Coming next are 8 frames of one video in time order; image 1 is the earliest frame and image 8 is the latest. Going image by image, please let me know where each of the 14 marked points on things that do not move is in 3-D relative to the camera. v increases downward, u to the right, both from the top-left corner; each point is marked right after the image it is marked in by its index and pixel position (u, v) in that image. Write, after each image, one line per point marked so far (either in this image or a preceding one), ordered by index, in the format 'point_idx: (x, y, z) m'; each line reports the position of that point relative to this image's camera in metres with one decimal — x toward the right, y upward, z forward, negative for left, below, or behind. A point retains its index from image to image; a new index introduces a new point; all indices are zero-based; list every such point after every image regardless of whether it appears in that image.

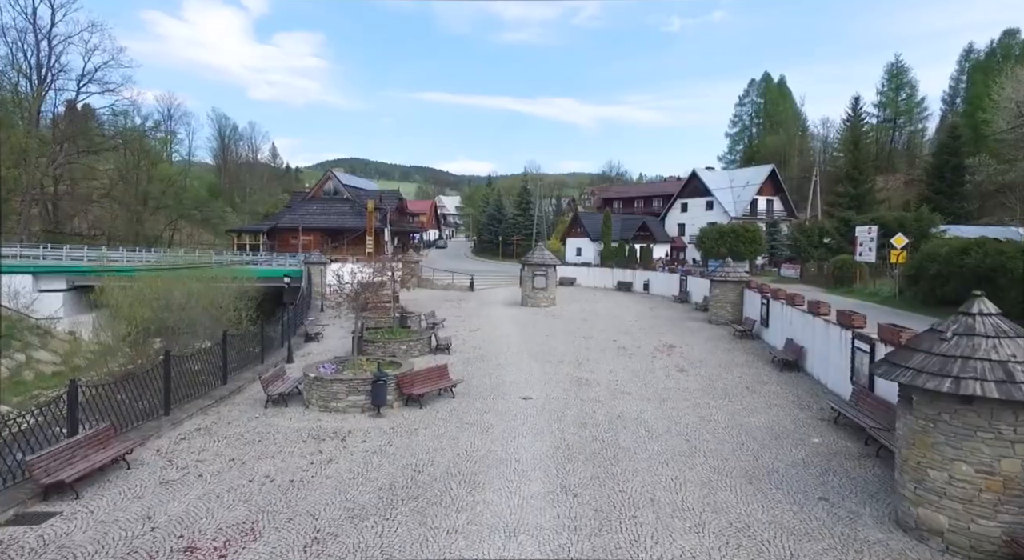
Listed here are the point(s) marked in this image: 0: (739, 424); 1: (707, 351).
0: (+3.6, -2.3, +8.2) m
1: (+5.3, -1.9, +14.1) m
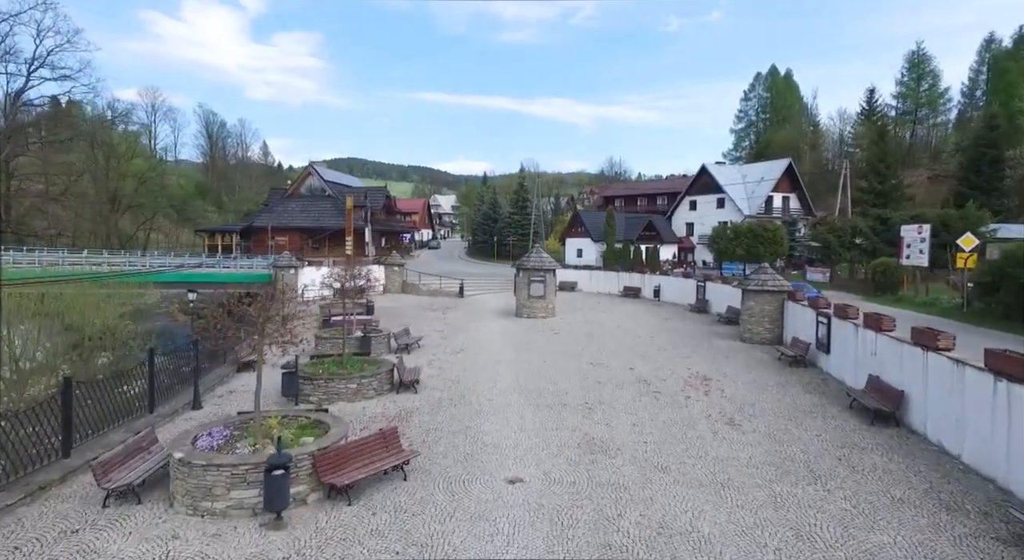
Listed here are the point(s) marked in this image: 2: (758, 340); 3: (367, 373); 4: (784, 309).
0: (+3.4, -2.6, +4.9) m
1: (+5.0, -2.2, +10.9) m
2: (+7.3, -1.8, +15.4) m
3: (-2.8, -1.8, +10.1) m
4: (+7.9, -0.8, +15.2) m
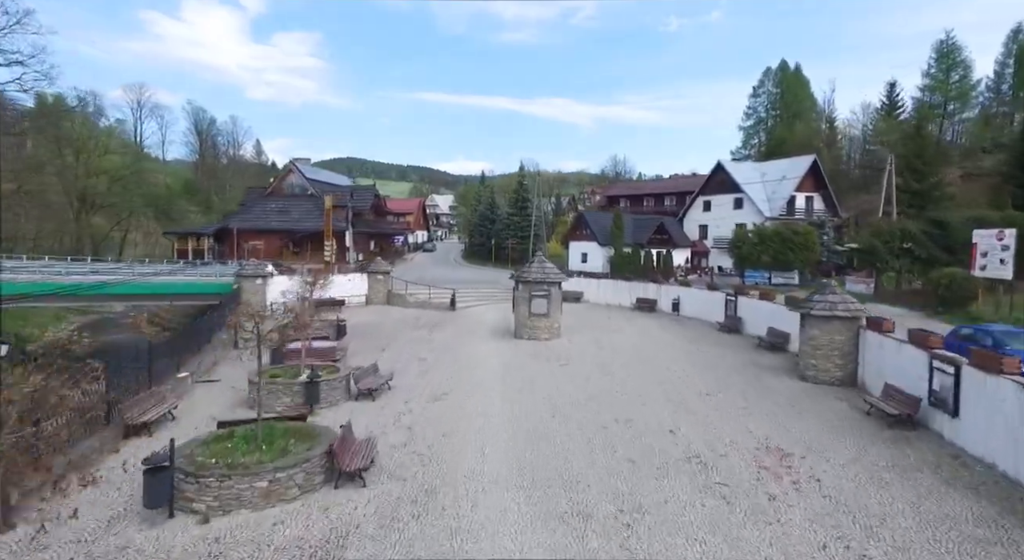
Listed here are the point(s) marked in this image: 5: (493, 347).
0: (+3.3, -3.1, +1.5) m
1: (+5.0, -2.7, +7.4) m
2: (+7.2, -2.3, +12.0) m
3: (-2.9, -2.3, +6.6) m
4: (+7.9, -1.3, +11.8) m
5: (-0.6, -2.3, +17.4) m
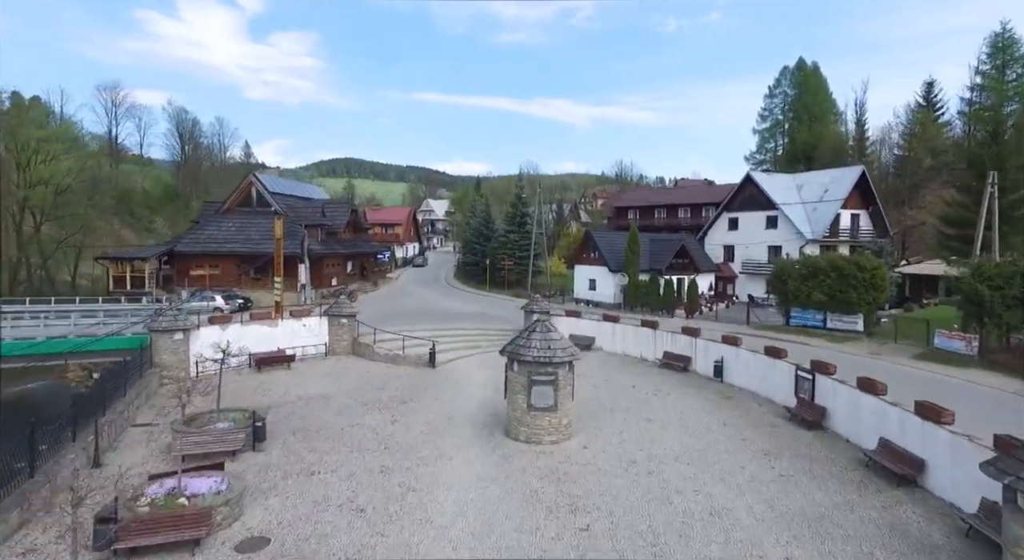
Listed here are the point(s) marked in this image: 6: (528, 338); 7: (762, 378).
0: (+3.1, -5.0, -4.1) m
1: (+4.8, -4.7, +1.9) m
2: (+7.0, -4.2, +6.5) m
3: (-3.1, -4.3, +1.1) m
4: (+7.7, -3.3, +6.3) m
5: (-0.8, -4.2, +11.9) m
6: (+0.4, -1.5, +13.5) m
7: (+8.0, -3.1, +16.5) m
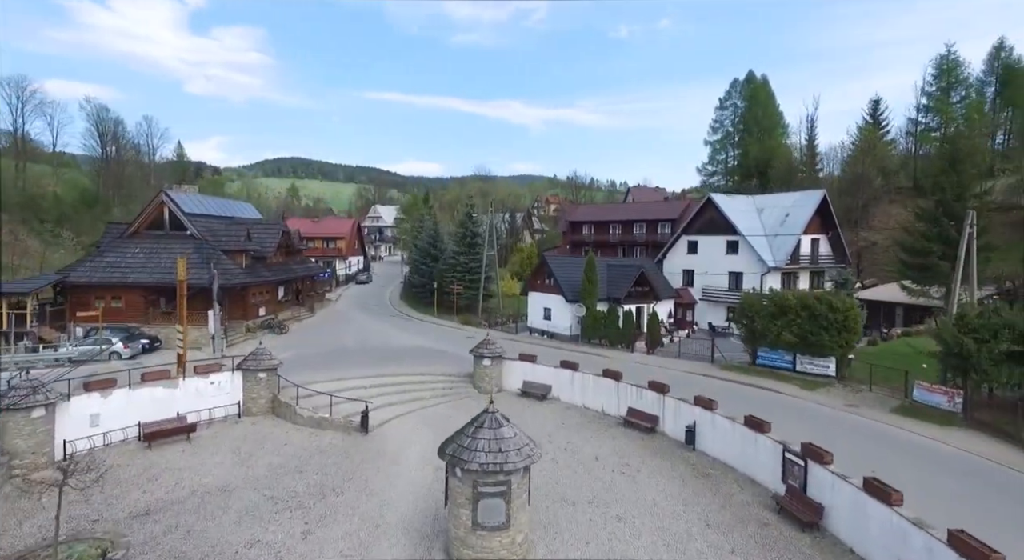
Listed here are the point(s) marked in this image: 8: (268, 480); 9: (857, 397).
0: (+3.5, -6.7, -6.4) m
1: (+4.6, -6.3, -0.4) m
2: (+6.4, -5.9, +4.4) m
3: (-3.2, -6.0, -1.9) m
4: (+7.1, -5.0, +4.2) m
5: (-1.9, -6.0, +9.1) m
6: (-0.8, -3.2, +10.9) m
7: (+6.4, -4.8, +14.5) m
8: (-7.0, -5.6, +14.9) m
9: (+12.6, -4.3, +19.0) m
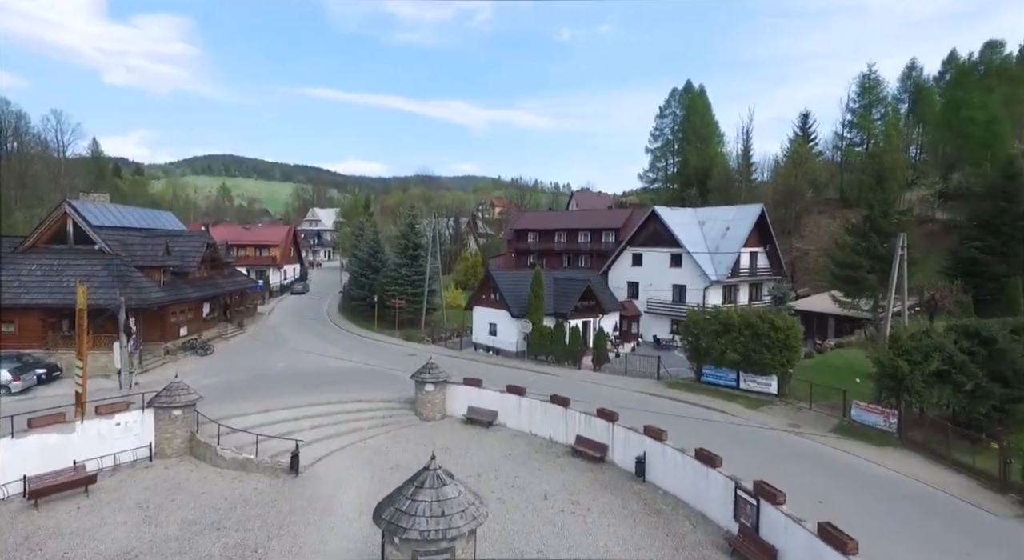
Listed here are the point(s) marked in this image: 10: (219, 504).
0: (+4.1, -7.5, -7.0) m
1: (+4.6, -7.1, -0.8) m
2: (+6.0, -6.7, +4.1) m
3: (-2.9, -6.9, -3.1) m
4: (+6.6, -5.7, +4.0) m
5: (-2.8, -6.9, +7.9) m
6: (-1.9, -4.1, +9.8) m
7: (+4.9, -5.6, +14.2) m
8: (-8.5, -6.6, +13.1) m
9: (+10.6, -5.1, +19.2) m
10: (-8.6, -6.6, +15.6) m
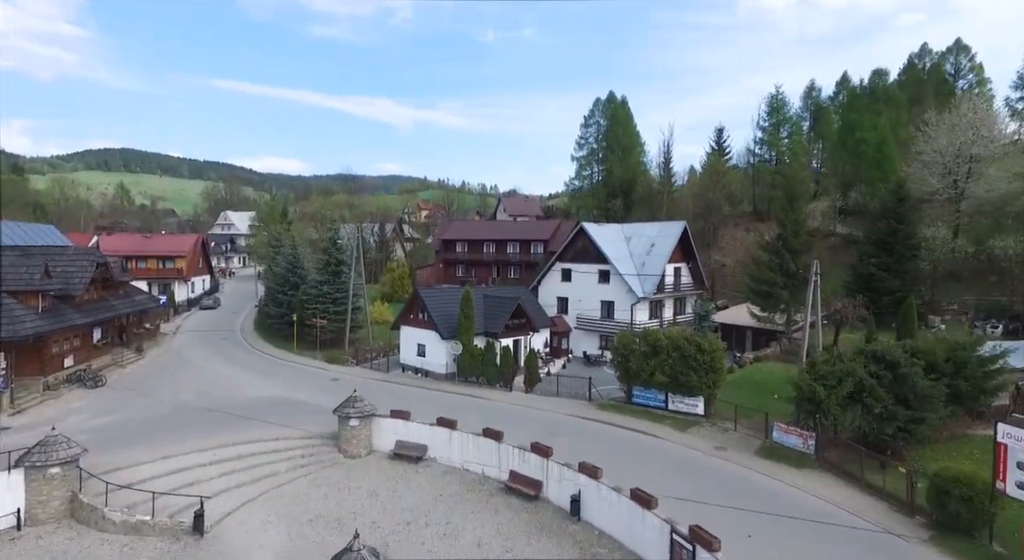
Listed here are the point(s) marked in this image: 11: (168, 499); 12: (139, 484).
0: (+5.2, -8.5, -7.1) m
1: (+4.9, -8.1, -0.9) m
2: (+5.5, -7.7, +4.1) m
3: (-2.3, -7.9, -4.2) m
4: (+6.2, -6.7, +4.1) m
5: (-3.7, -8.0, +6.7) m
6: (-3.1, -5.2, +8.7) m
7: (+3.1, -6.6, +14.0) m
8: (-10.0, -7.7, +11.1) m
9: (+8.1, -6.0, +19.7) m
10: (-10.5, -7.8, +13.6) m
11: (-10.9, -6.9, +16.5) m
12: (-12.8, -6.4, +17.8) m
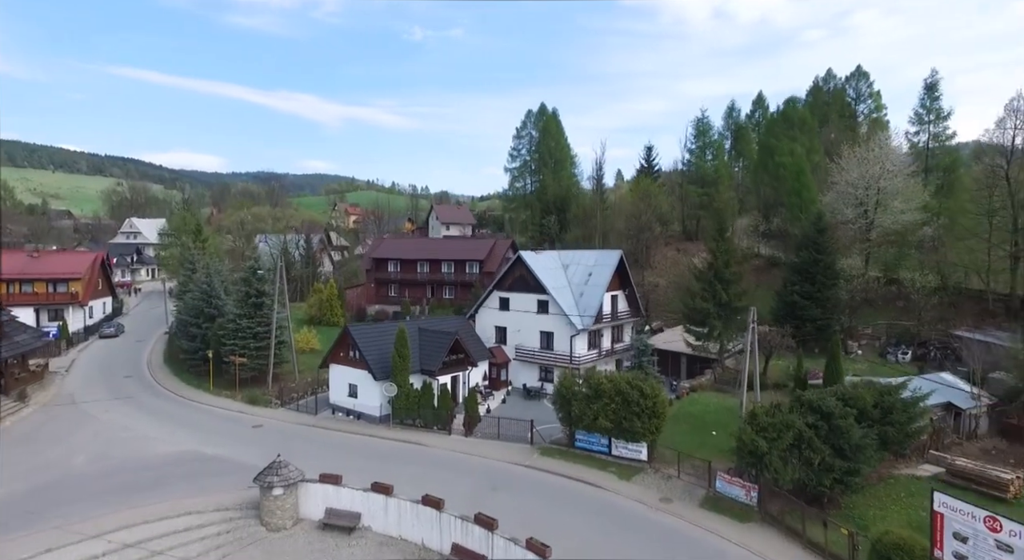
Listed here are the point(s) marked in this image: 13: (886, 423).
0: (+6.5, -10.2, -7.4) m
1: (+5.4, -9.9, -1.3) m
2: (+5.4, -9.5, +3.8) m
3: (-1.4, -9.8, -5.5) m
4: (+6.0, -8.5, +3.9) m
5: (-4.1, -9.9, +5.2) m
6: (-3.8, -7.1, +7.2) m
7: (+1.7, -8.4, +13.2) m
8: (-10.9, -9.8, +8.8) m
9: (+5.9, -7.8, +19.6) m
10: (-11.7, -9.8, +11.2) m
11: (-12.5, -8.9, +14.0) m
12: (-14.5, -8.5, +15.1) m
13: (+12.8, -4.9, +17.8) m
